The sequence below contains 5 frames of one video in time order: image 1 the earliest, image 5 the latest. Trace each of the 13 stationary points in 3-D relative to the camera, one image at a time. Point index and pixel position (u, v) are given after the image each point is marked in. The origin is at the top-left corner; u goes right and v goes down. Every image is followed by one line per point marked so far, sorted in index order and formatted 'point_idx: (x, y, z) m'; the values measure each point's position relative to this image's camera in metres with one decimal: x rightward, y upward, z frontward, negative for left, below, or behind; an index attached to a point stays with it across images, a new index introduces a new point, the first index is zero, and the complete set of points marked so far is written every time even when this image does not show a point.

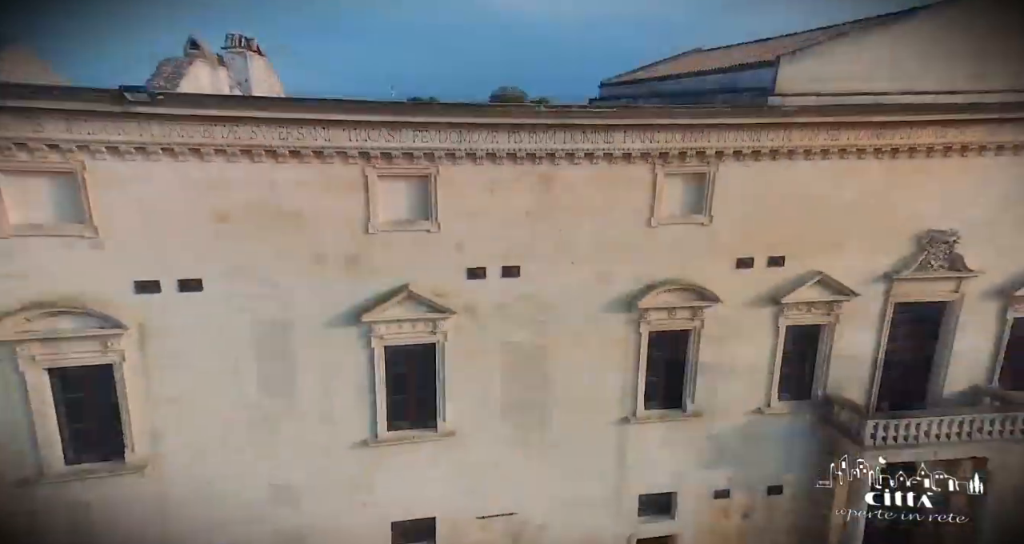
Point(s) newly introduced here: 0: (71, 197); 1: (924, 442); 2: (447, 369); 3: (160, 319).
0: (-6.8, +1.2, +10.2) m
1: (+8.7, -3.5, +13.1) m
2: (-1.3, -1.8, +12.0) m
3: (-5.9, -0.8, +11.0) m
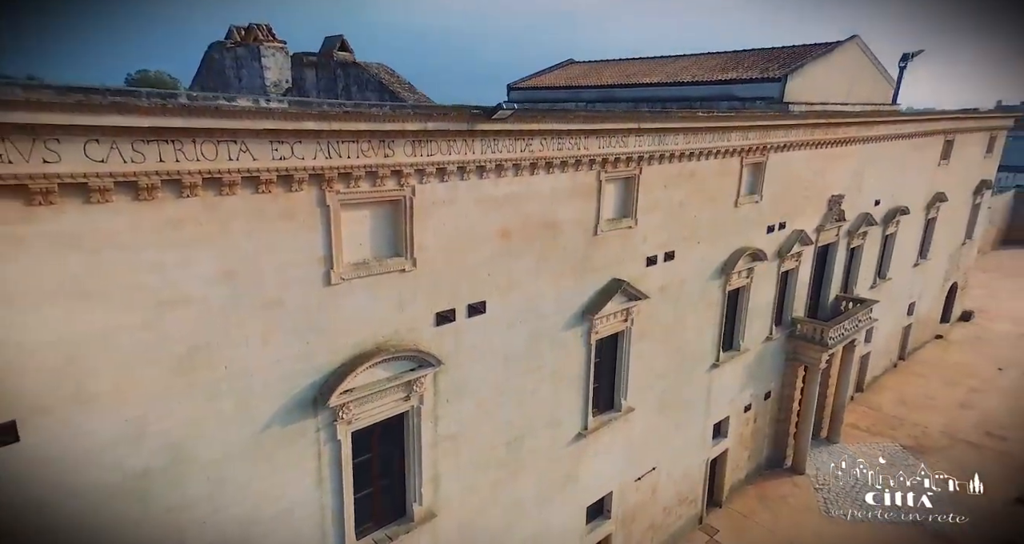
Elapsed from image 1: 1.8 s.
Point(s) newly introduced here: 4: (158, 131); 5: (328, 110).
0: (-1.6, +0.7, +9.0) m
1: (+10.4, -1.9, +19.9) m
2: (+2.5, -1.7, +13.5) m
3: (-0.9, -1.3, +10.2) m
4: (-3.5, +1.4, +6.5) m
5: (-2.1, +1.9, +7.6) m
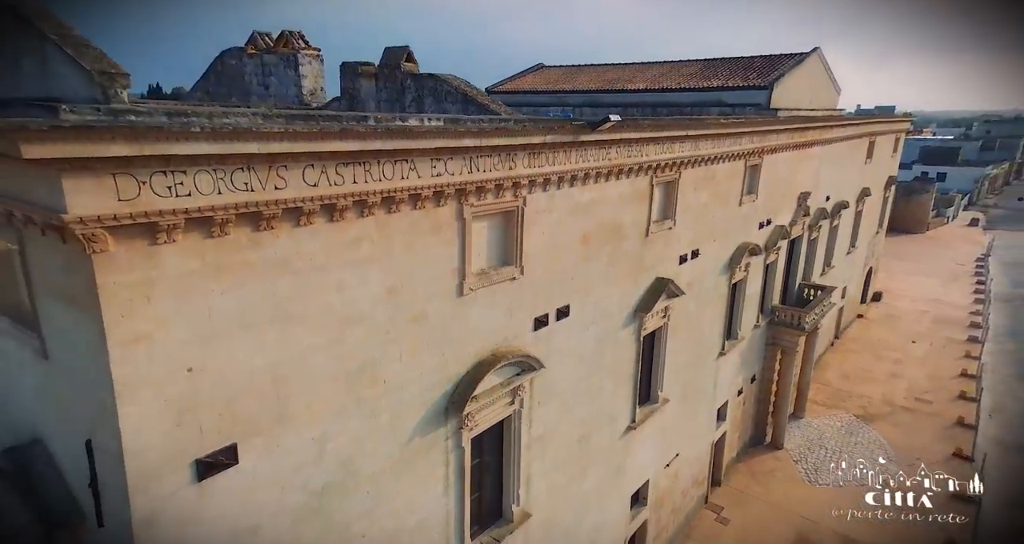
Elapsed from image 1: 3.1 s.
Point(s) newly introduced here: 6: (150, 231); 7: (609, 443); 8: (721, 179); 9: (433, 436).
0: (-0.1, +0.5, +9.3) m
1: (+10.4, -1.6, +21.8) m
2: (+3.5, -1.6, +14.4) m
3: (+0.5, -1.3, +10.5) m
4: (-1.6, +1.2, +6.5) m
5: (-0.4, +1.8, +7.8) m
6: (-2.9, +0.3, +5.2) m
7: (+1.9, -3.4, +13.0) m
8: (+4.9, +2.2, +15.3) m
9: (-1.0, -2.2, +8.6) m
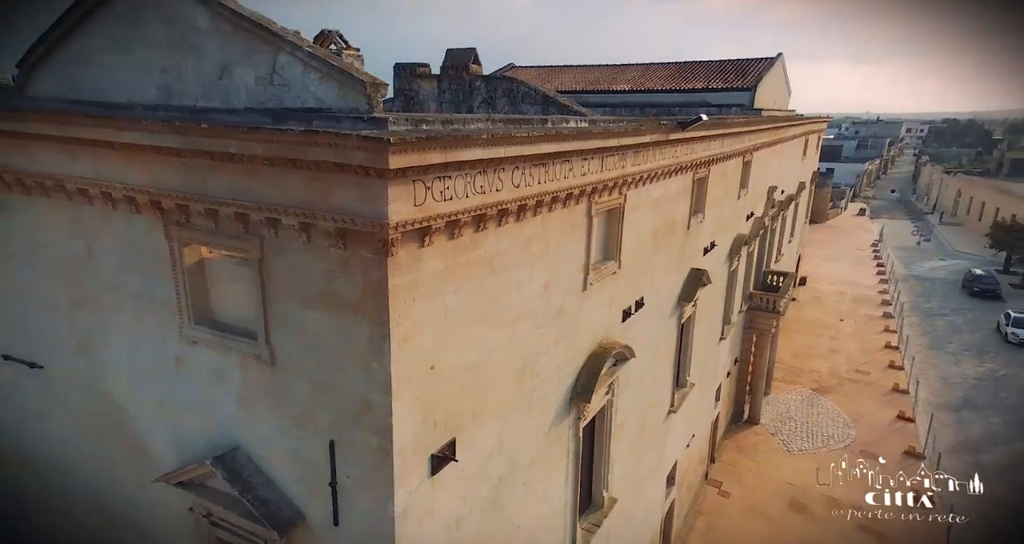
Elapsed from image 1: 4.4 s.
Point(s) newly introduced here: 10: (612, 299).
0: (+1.5, +0.6, +9.8) m
1: (+10.1, -1.1, +23.6) m
2: (+4.3, -1.4, +15.3) m
3: (+2.0, -1.2, +11.1) m
4: (+0.3, +1.2, +6.8) m
5: (+1.3, +1.8, +8.2) m
6: (-0.8, +0.3, +5.3) m
7: (+3.1, -3.3, +13.8) m
8: (+5.5, +2.5, +16.4) m
9: (+0.7, -2.1, +8.9) m
10: (+1.5, -0.4, +10.0) m
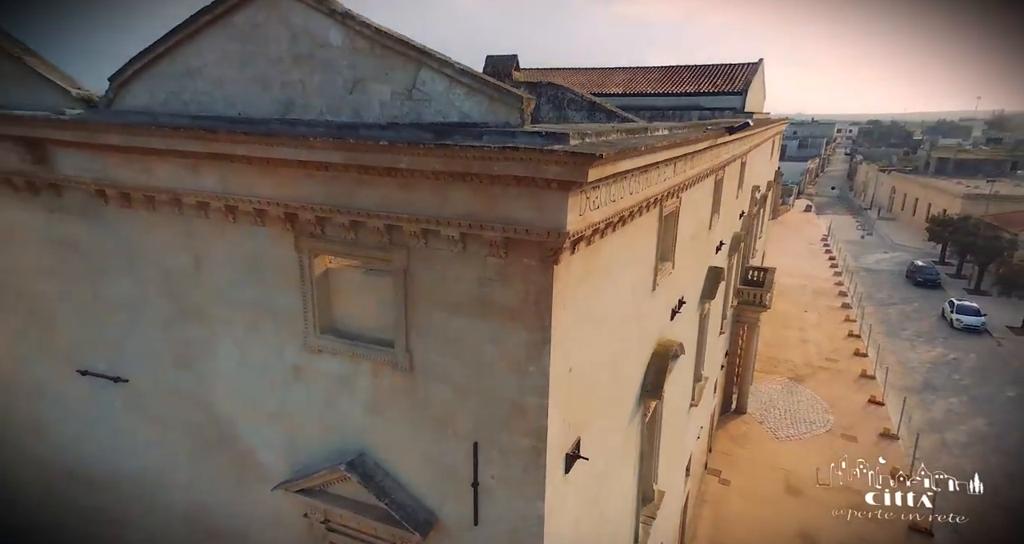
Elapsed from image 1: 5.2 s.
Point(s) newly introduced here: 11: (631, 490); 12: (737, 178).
0: (+2.4, +0.6, +10.2) m
1: (+10.0, -0.9, +24.7) m
2: (+4.9, -1.3, +15.9) m
3: (+2.8, -1.2, +11.6) m
4: (+1.5, +1.2, +7.1) m
5: (+2.3, +1.8, +8.6) m
6: (+0.5, +0.3, +5.6) m
7: (+3.8, -3.2, +14.3) m
8: (+5.9, +2.5, +17.1) m
9: (+1.7, -2.2, +9.3) m
10: (+2.4, -0.4, +10.4) m
11: (+1.8, -3.3, +9.7) m
12: (+6.1, +2.5, +17.5) m
